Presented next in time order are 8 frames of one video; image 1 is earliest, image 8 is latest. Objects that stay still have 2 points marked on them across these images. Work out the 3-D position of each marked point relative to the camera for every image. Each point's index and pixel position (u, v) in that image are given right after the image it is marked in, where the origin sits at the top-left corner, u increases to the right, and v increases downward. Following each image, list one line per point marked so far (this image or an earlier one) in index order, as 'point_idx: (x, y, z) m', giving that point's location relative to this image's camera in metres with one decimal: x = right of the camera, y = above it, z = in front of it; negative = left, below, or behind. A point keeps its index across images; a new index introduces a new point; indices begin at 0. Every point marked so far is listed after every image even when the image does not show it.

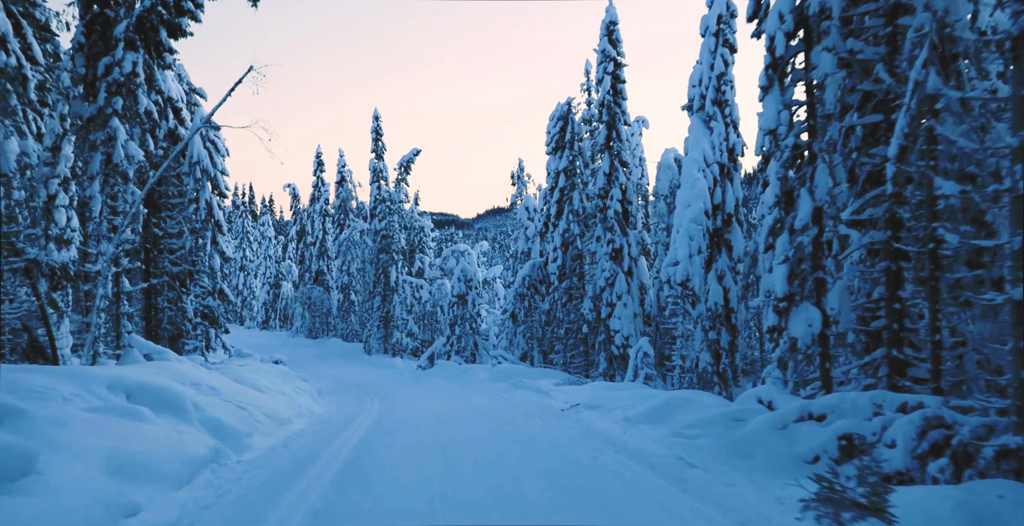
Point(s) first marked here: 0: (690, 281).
0: (+5.3, -0.5, +19.8) m
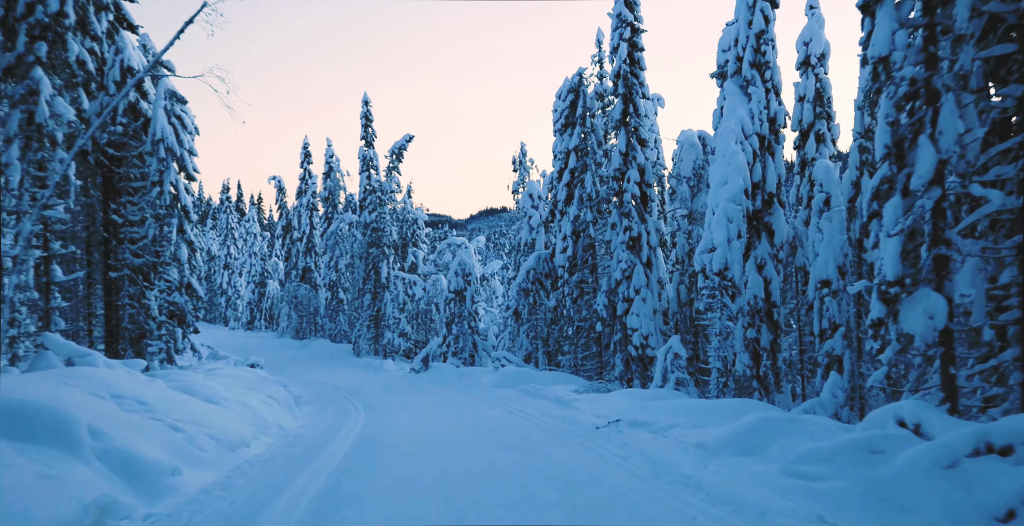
0: (+5.5, -0.2, +17.0) m
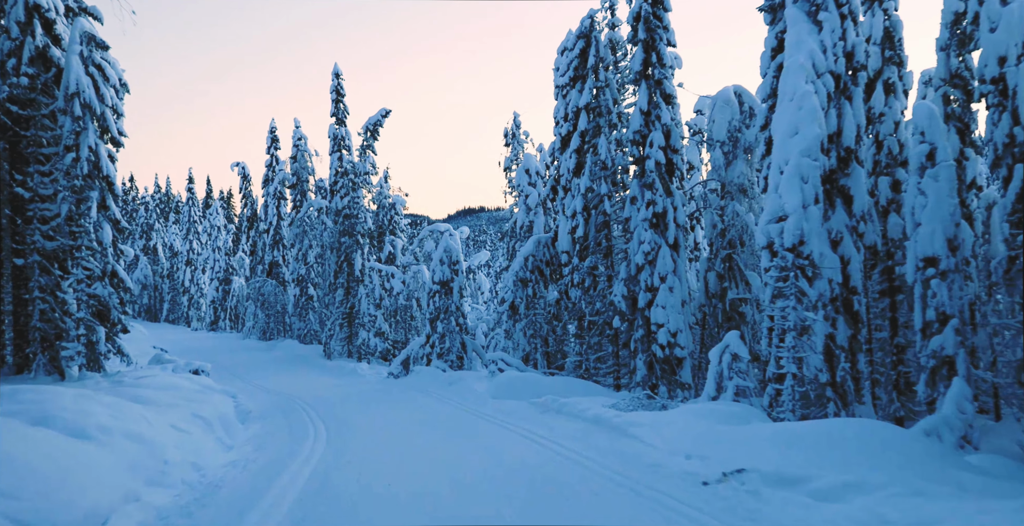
0: (+5.7, +0.3, +13.0) m
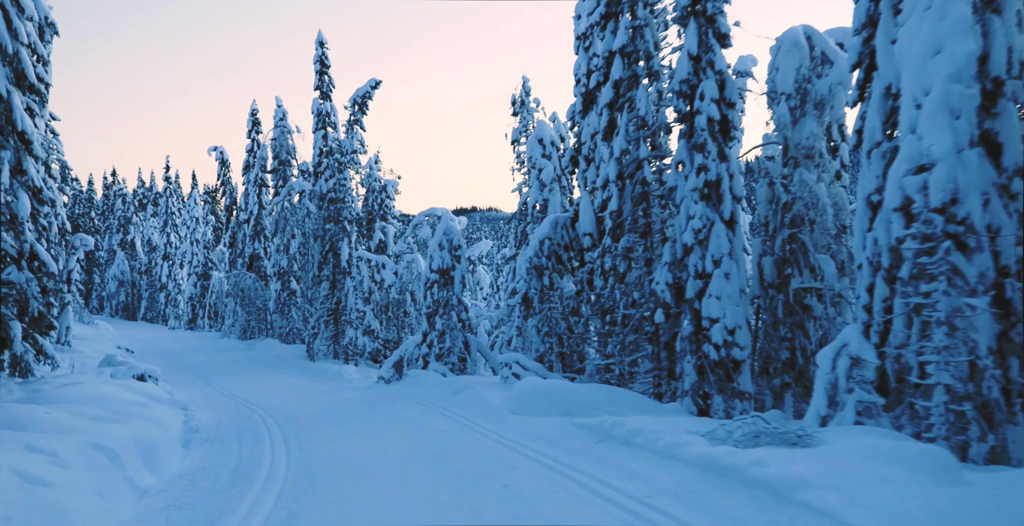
0: (+6.2, +0.8, +9.3) m
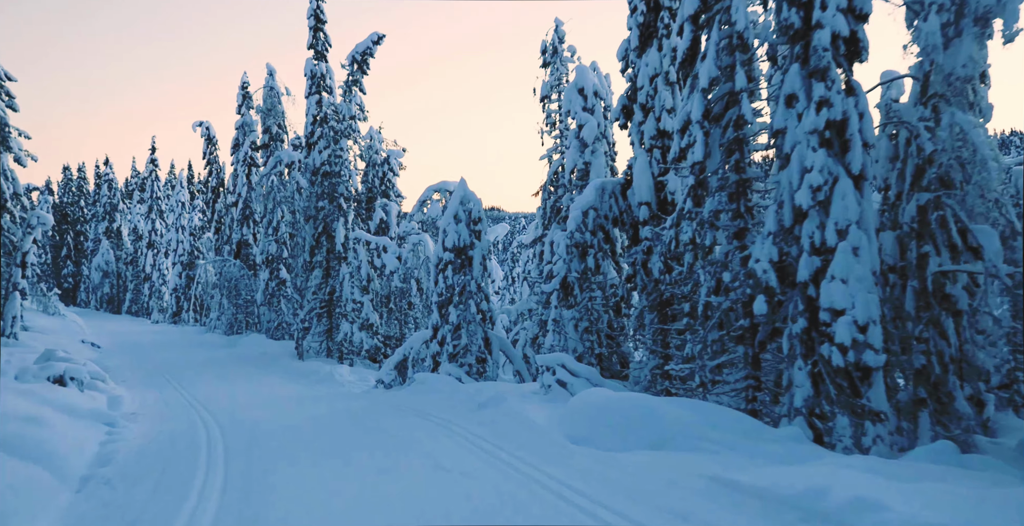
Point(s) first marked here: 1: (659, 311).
0: (+7.0, +1.3, +5.0) m
1: (+3.5, -1.2, +16.1) m
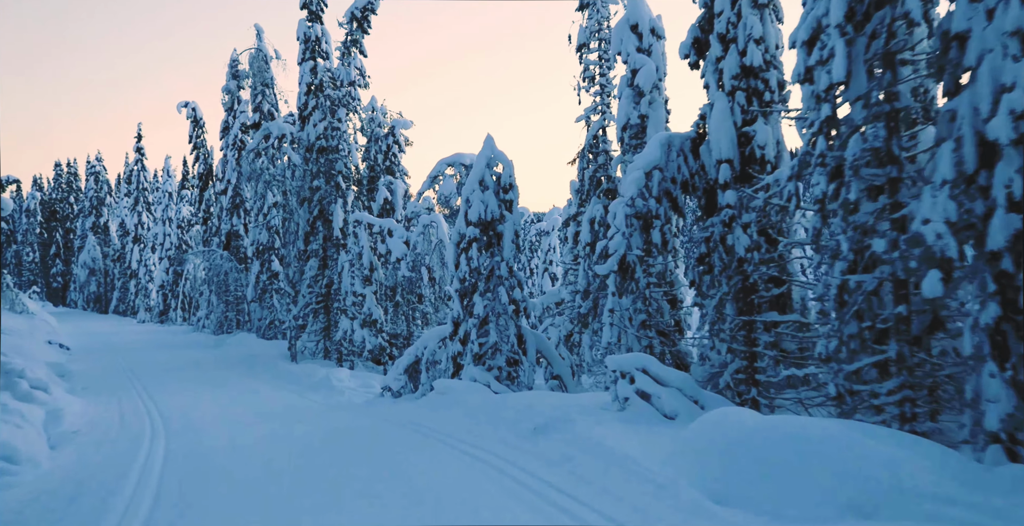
0: (+7.8, +1.8, +1.5) m
1: (+4.3, -0.7, +12.6) m
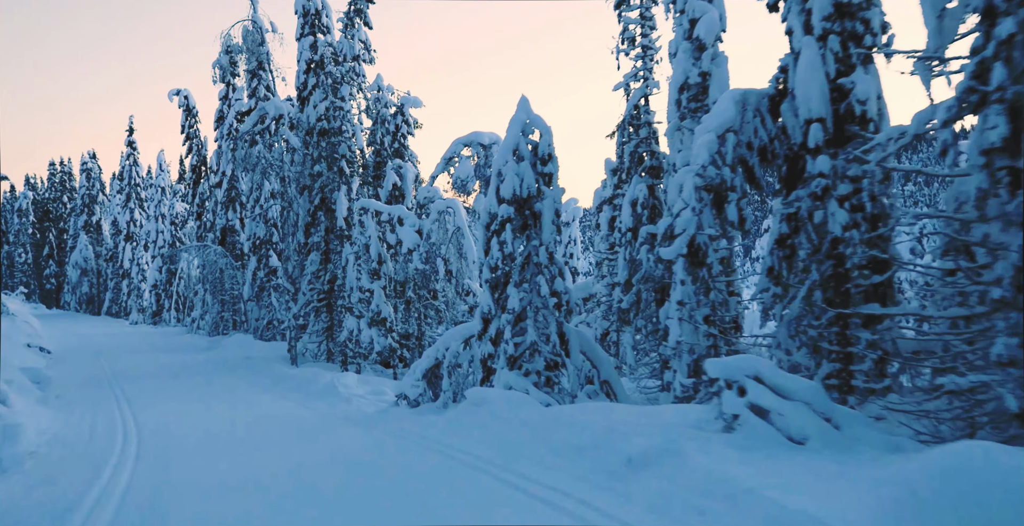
0: (+8.5, +2.1, -0.7) m
1: (+5.0, -0.4, +10.4) m
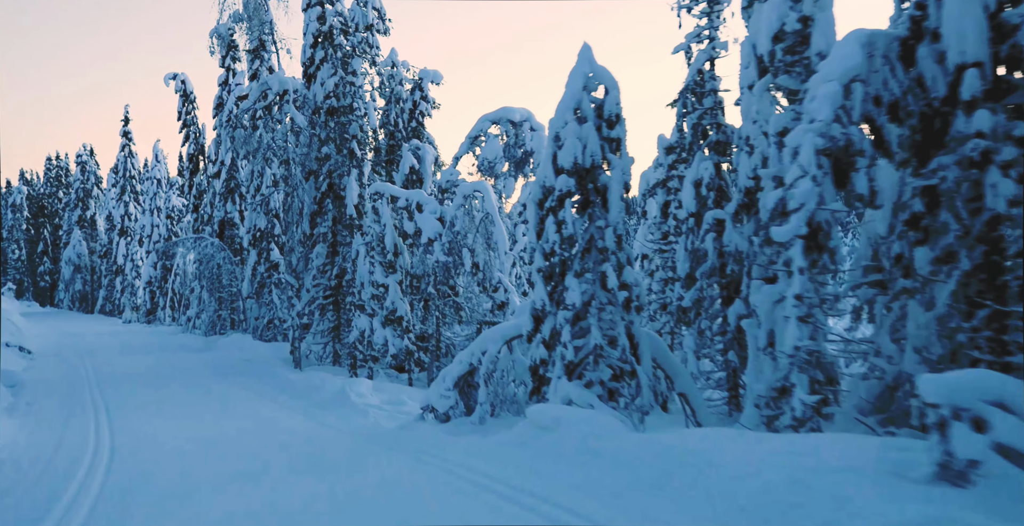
0: (+9.4, +2.3, -2.9) m
1: (+5.9, -0.2, +8.2) m
